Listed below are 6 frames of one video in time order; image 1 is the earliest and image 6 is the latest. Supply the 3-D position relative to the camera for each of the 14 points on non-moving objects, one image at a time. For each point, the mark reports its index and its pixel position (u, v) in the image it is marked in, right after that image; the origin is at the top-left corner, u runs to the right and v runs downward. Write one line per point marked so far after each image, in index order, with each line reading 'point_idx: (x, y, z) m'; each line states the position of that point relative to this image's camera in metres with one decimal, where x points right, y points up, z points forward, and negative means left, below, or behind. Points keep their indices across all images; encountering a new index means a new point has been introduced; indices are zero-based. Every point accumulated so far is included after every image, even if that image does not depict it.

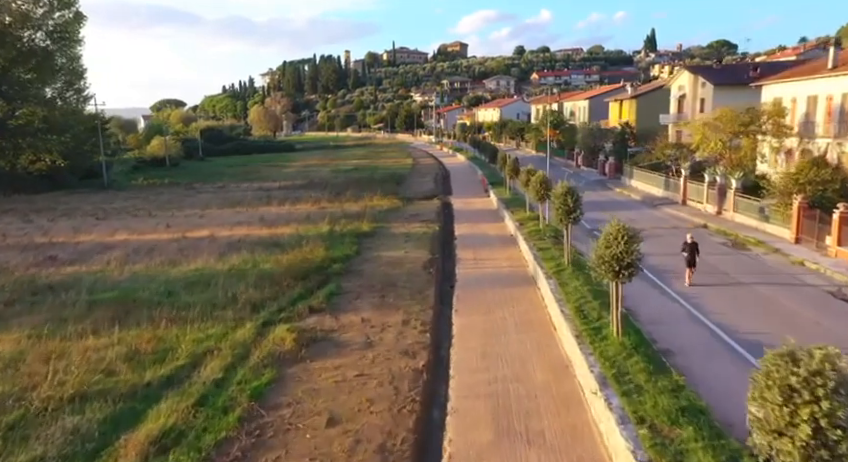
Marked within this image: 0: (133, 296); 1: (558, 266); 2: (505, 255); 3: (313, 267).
0: (-6.9, -1.5, +16.0) m
1: (+3.2, -0.8, +15.9) m
2: (+2.4, -0.7, +19.8) m
3: (-3.1, -1.0, +18.7) m
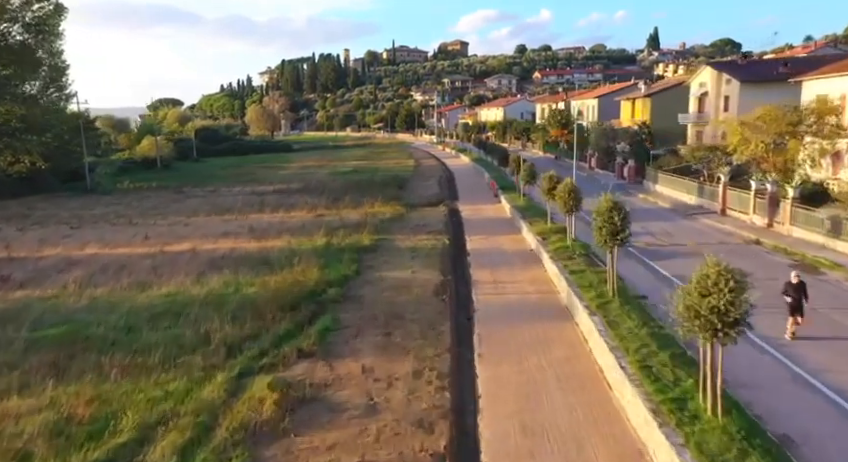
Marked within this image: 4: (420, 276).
0: (-6.6, -2.0, +13.2) m
1: (+3.4, -1.3, +13.1) m
2: (+2.6, -1.2, +17.0) m
3: (-2.8, -1.5, +15.9) m
4: (-0.1, -1.2, +17.8) m
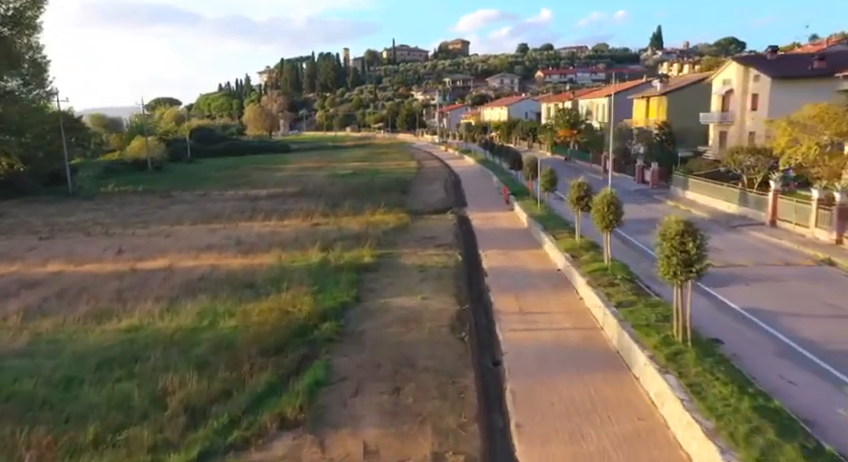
0: (-6.4, -2.4, +10.3) m
1: (+3.7, -1.7, +10.2) m
2: (+2.9, -1.6, +14.2) m
3: (-2.5, -1.9, +13.0) m
4: (+0.2, -1.6, +14.9) m
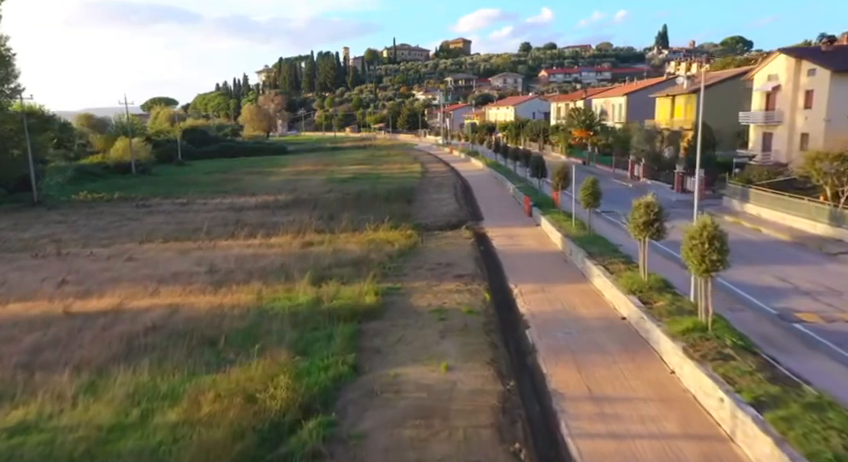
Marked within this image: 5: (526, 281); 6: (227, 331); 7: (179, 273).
0: (-5.9, -3.1, +5.9) m
1: (+4.1, -2.4, +5.8) m
2: (+3.3, -2.3, +9.8) m
3: (-2.1, -2.6, +8.6) m
4: (+0.6, -2.3, +10.5) m
5: (+2.6, -1.3, +17.4) m
6: (-4.0, -2.0, +13.5) m
7: (-7.1, -1.2, +19.7) m
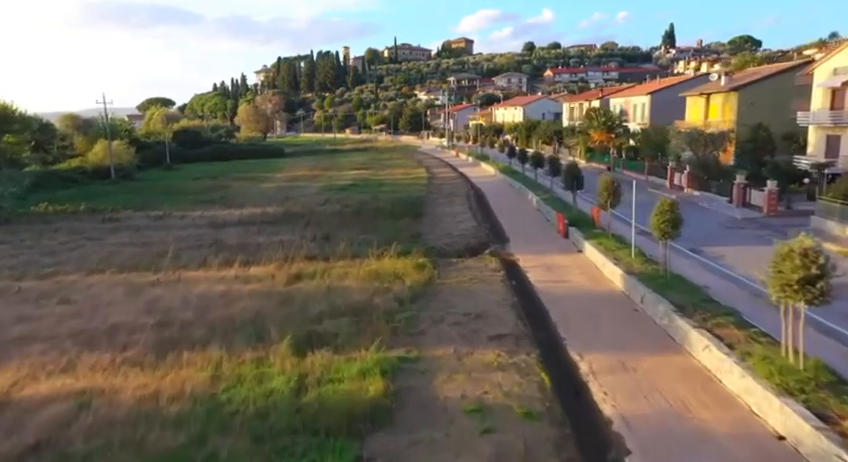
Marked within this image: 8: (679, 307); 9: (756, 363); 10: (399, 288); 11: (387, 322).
0: (-5.5, -4.0, +0.9) m
1: (+4.6, -3.3, +0.8) m
2: (+3.8, -3.2, +4.8) m
3: (-1.6, -3.5, +3.6) m
4: (+1.0, -3.2, +5.5) m
5: (+3.1, -2.1, +12.4) m
6: (-3.5, -2.8, +8.5) m
7: (-6.7, -2.0, +14.7) m
8: (+5.0, -1.5, +13.1) m
9: (+4.8, -1.9, +9.9) m
10: (-0.6, -1.4, +17.3) m
11: (-0.8, -1.8, +14.3) m
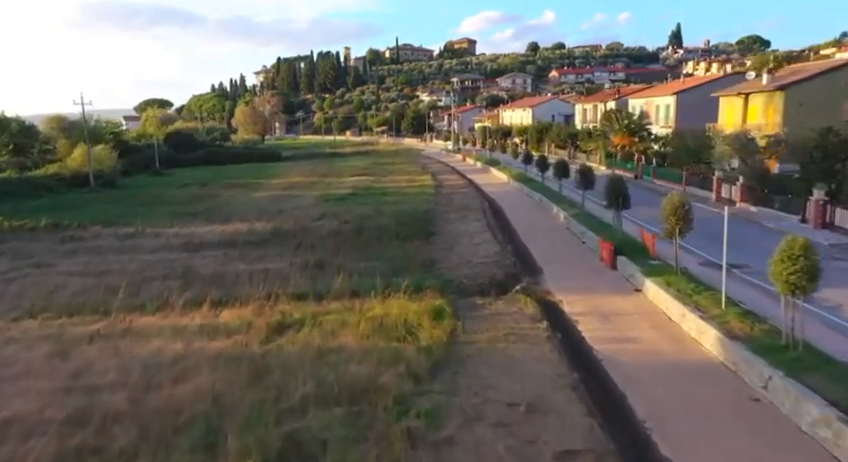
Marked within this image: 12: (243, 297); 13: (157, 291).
0: (-5.1, -4.7, -3.5) m
1: (+5.0, -4.1, -3.7) m
2: (+4.2, -4.0, +0.3) m
3: (-1.2, -4.3, -0.9) m
4: (+1.5, -4.0, +1.0) m
5: (+3.5, -2.9, +7.9) m
6: (-3.1, -3.6, +4.1) m
7: (-6.2, -2.9, +10.2) m
8: (+5.4, -2.4, +8.7) m
9: (+5.2, -2.8, +5.4) m
10: (-0.2, -2.2, +12.8) m
11: (-0.4, -2.6, +9.9) m
12: (-4.9, -1.7, +18.1) m
13: (-7.5, -1.6, +19.1) m
